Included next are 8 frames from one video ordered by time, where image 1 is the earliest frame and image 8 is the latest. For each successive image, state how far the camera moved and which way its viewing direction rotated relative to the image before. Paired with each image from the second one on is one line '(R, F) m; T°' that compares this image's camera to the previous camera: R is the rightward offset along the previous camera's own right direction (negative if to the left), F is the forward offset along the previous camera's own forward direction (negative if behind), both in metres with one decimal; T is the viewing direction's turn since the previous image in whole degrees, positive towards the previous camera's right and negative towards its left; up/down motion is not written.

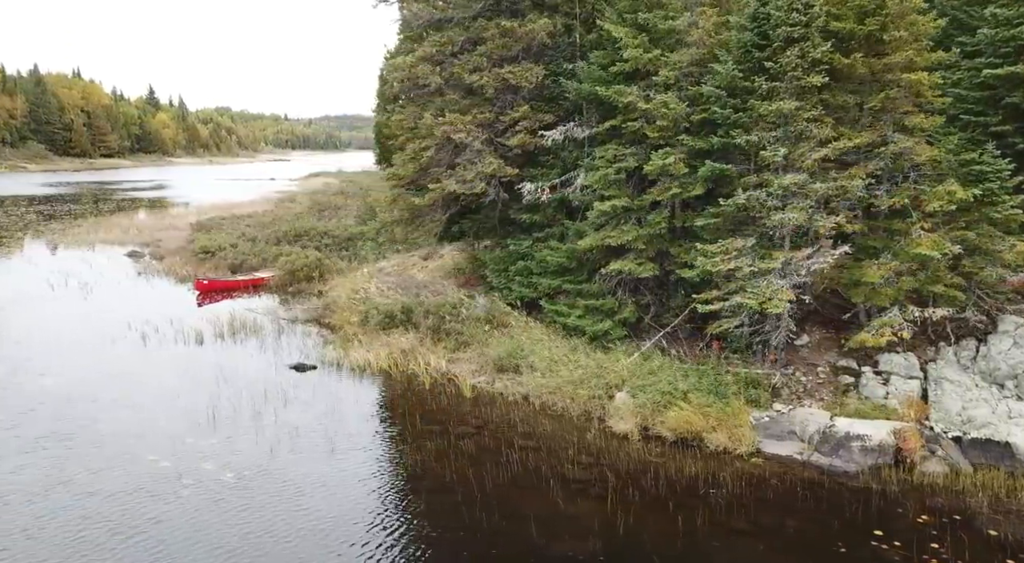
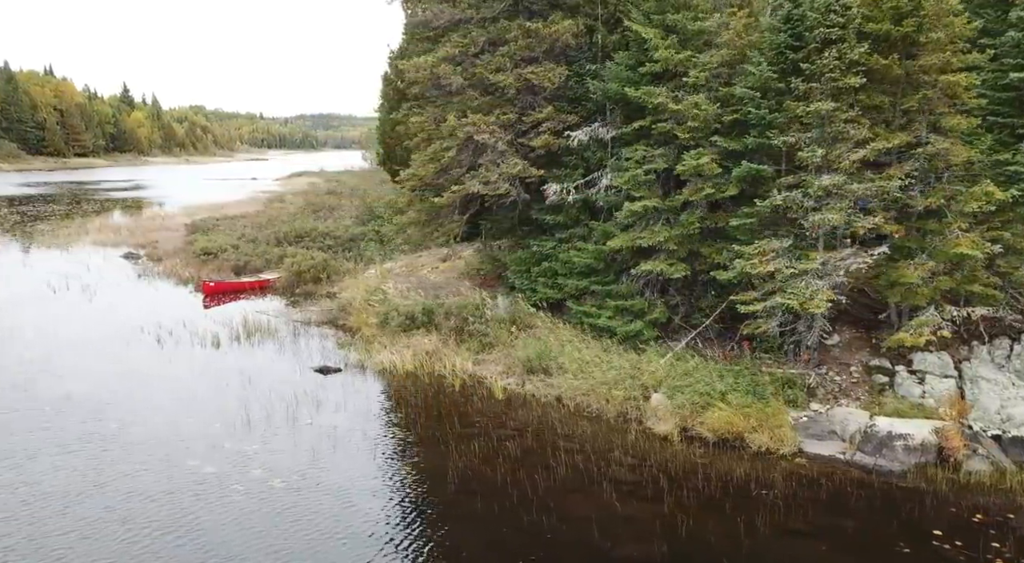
(-1.0, +0.1) m; +1°
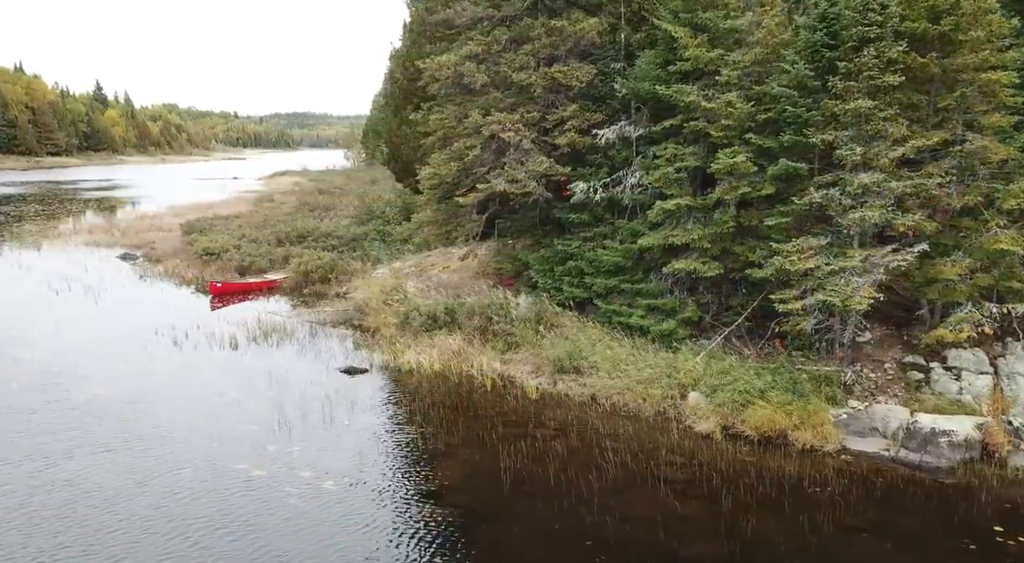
(-1.0, +0.1) m; +1°
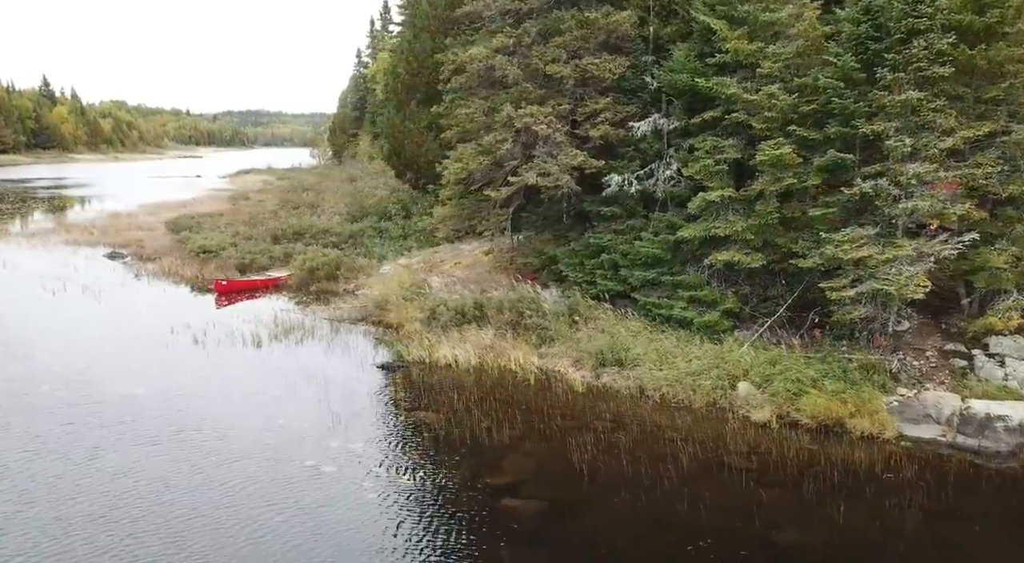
(-1.6, +0.1) m; +3°
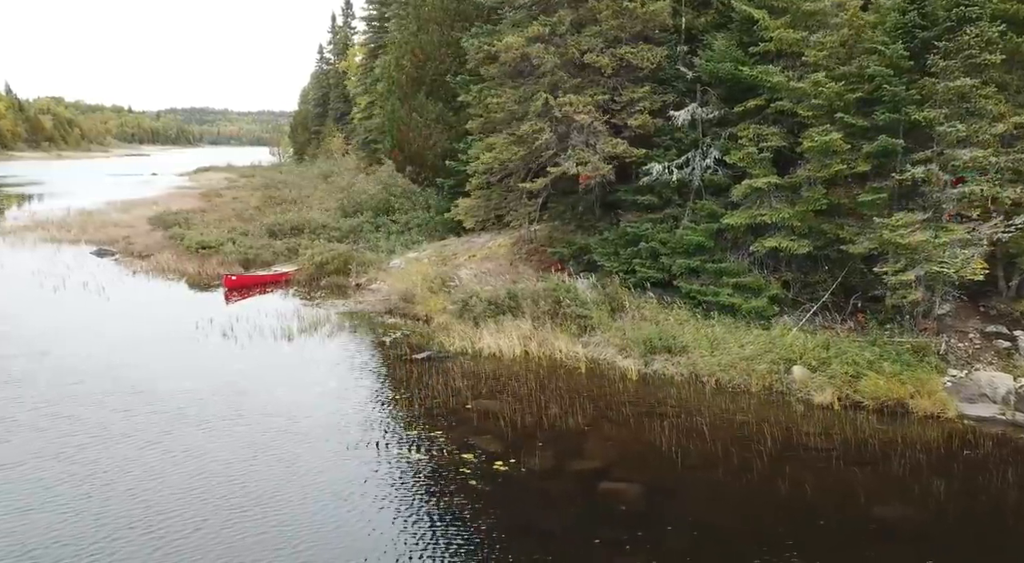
(-1.9, +0.1) m; +3°
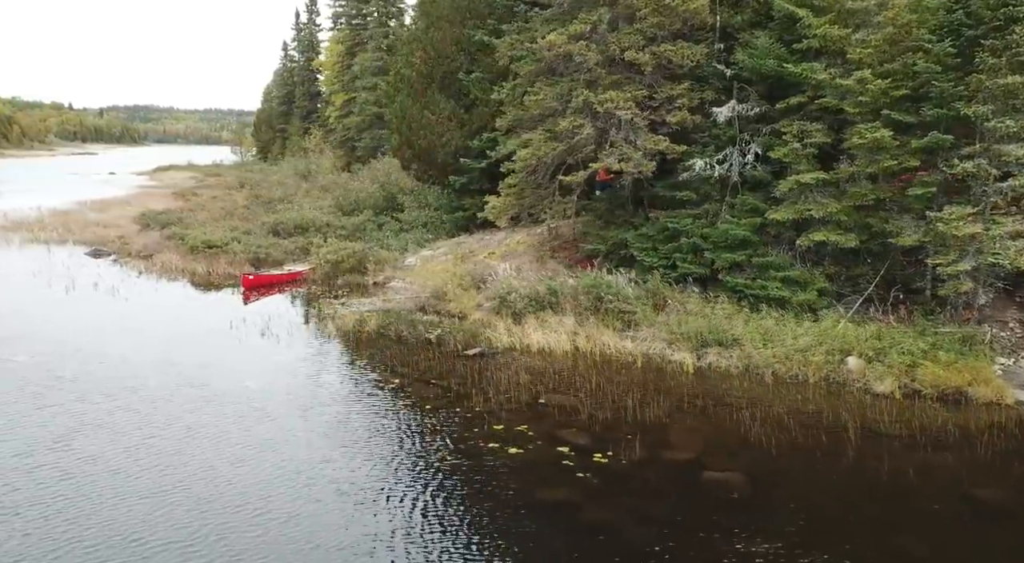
(-2.0, 0.0) m; +3°
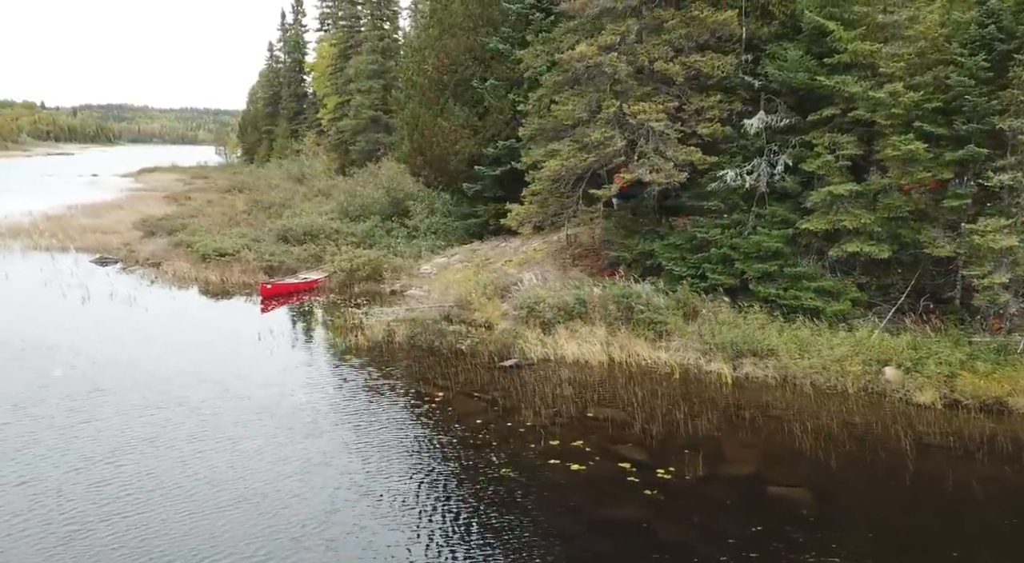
(-1.1, 0.0) m; +1°
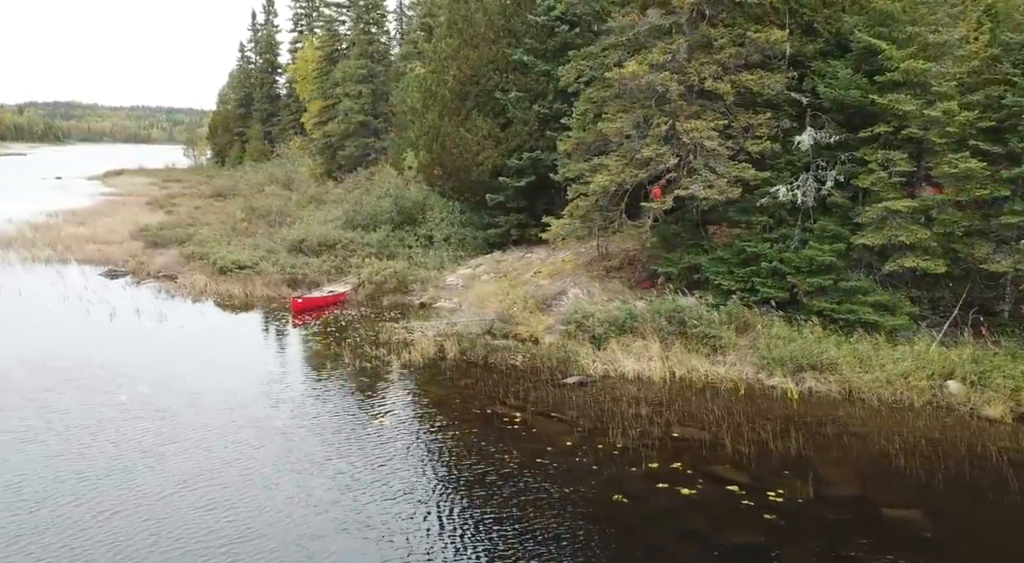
(-2.1, 0.0) m; +2°
